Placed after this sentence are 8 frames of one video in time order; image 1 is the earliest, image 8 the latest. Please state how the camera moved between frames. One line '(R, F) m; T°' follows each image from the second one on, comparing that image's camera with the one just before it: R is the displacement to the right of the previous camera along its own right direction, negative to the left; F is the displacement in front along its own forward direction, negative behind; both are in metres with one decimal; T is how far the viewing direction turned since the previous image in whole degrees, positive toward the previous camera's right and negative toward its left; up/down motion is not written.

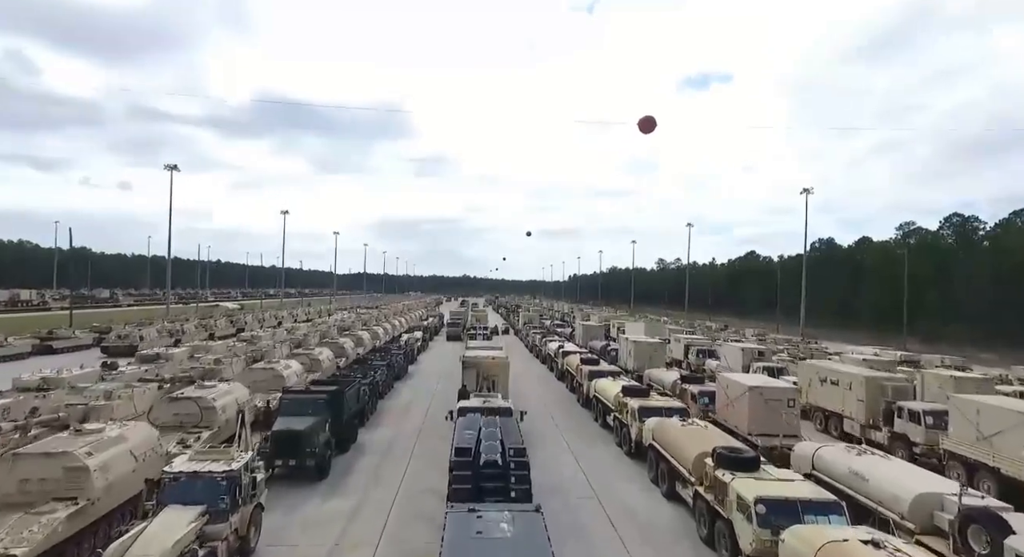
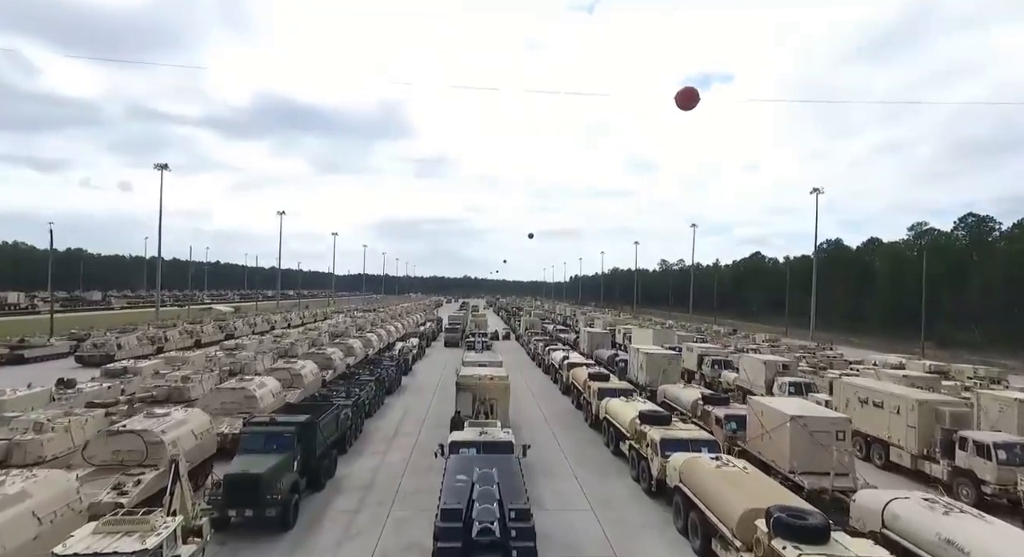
(0.0, +2.4) m; 0°
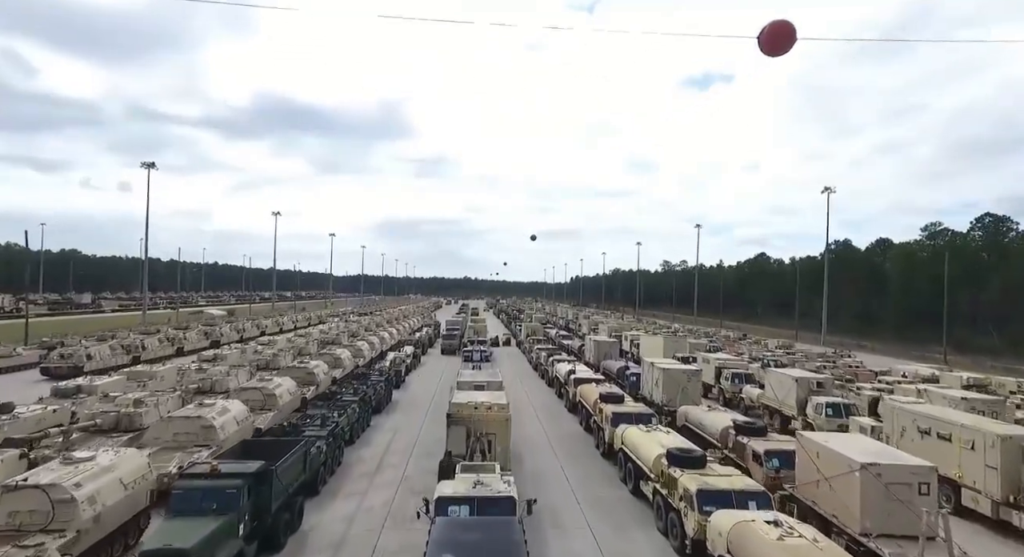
(0.0, +2.8) m; 0°
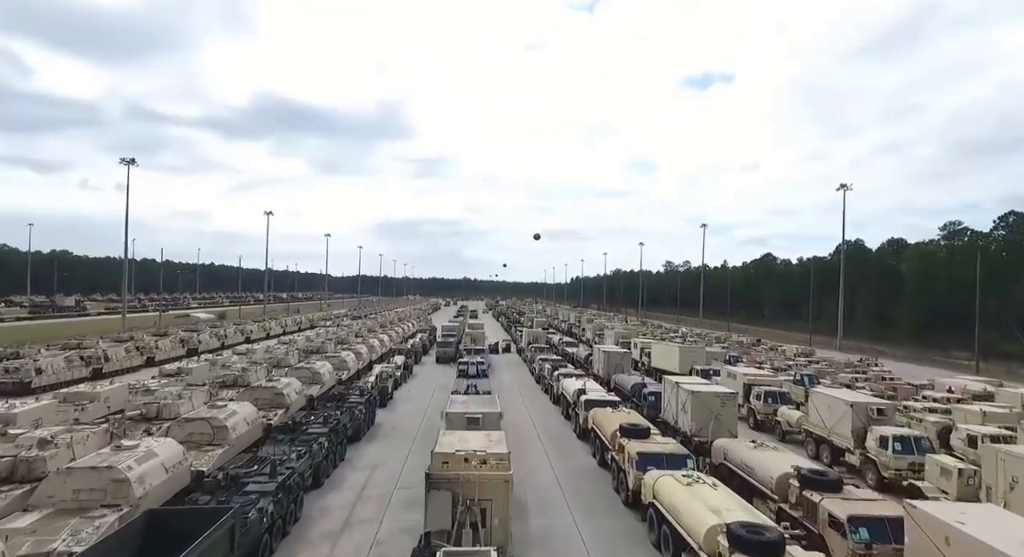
(0.0, +3.8) m; 0°
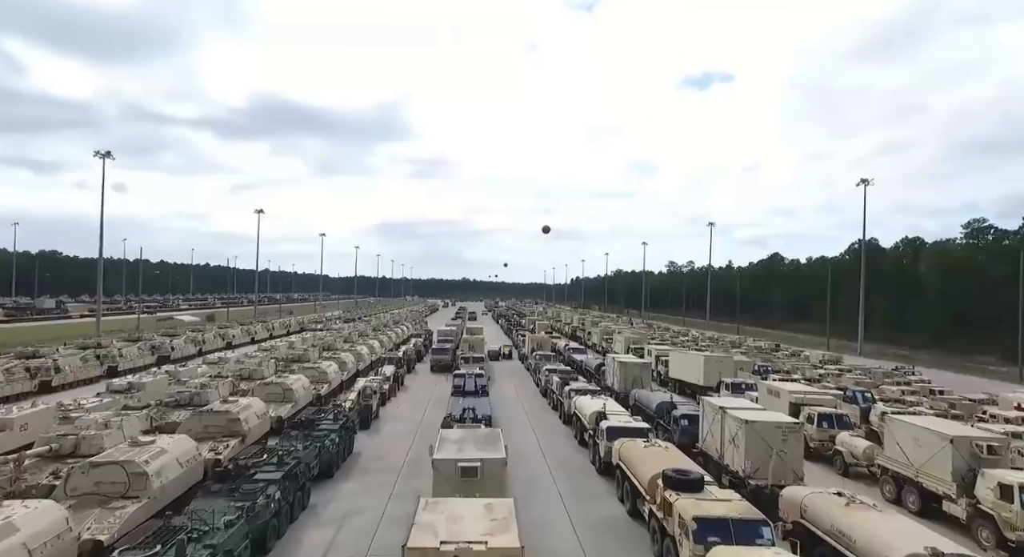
(-0.2, +4.3) m; 0°
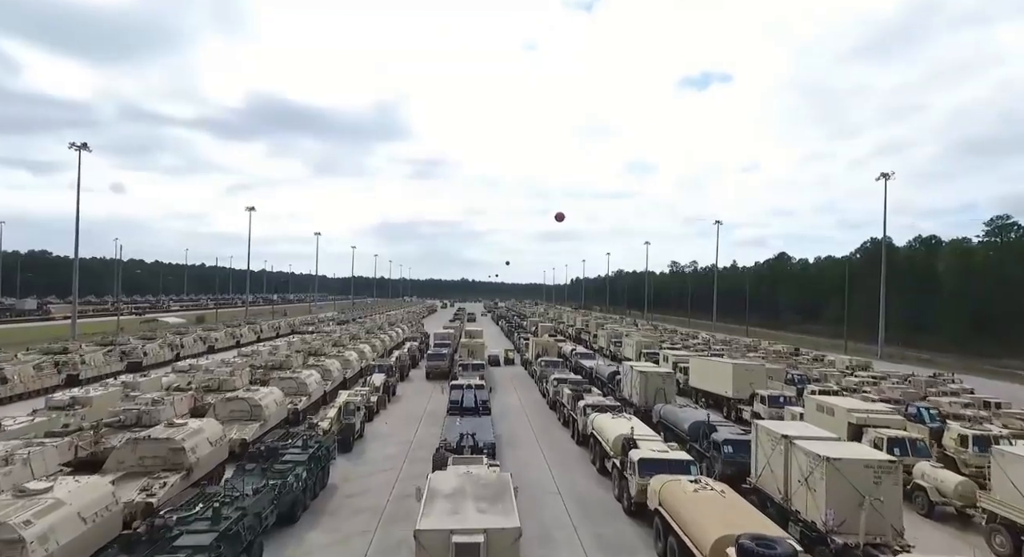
(-0.3, +3.7) m; 0°
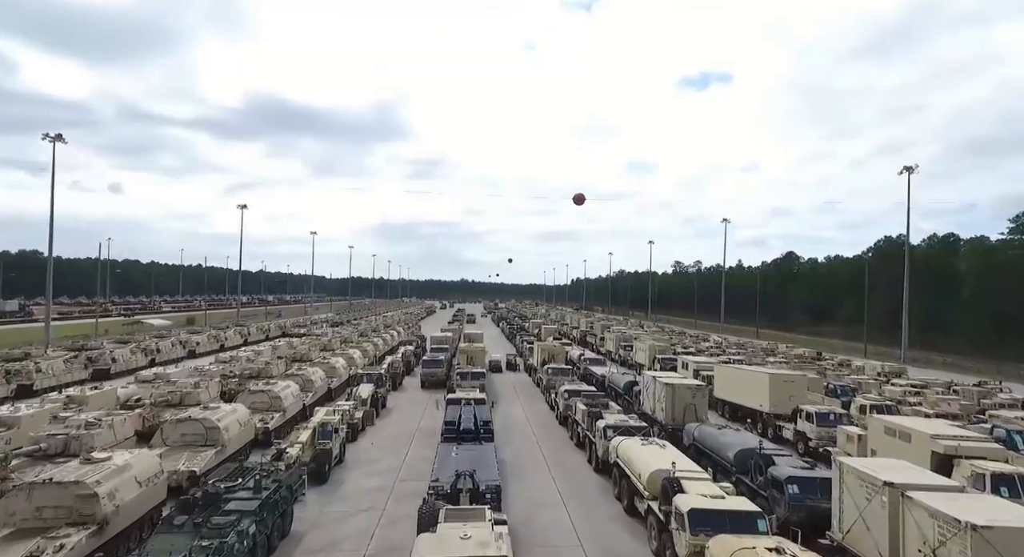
(-0.3, +3.7) m; 0°
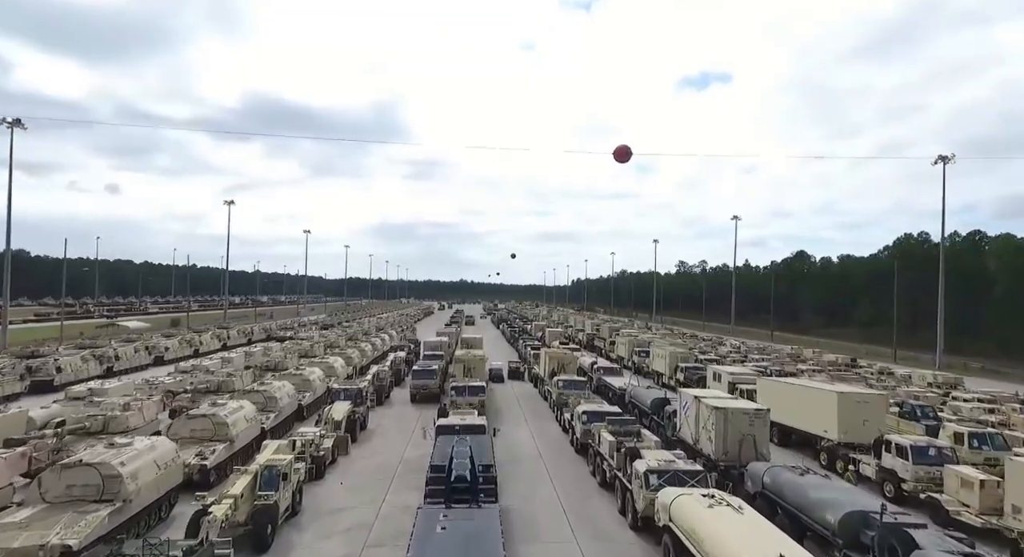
(-0.3, +5.0) m; 0°
